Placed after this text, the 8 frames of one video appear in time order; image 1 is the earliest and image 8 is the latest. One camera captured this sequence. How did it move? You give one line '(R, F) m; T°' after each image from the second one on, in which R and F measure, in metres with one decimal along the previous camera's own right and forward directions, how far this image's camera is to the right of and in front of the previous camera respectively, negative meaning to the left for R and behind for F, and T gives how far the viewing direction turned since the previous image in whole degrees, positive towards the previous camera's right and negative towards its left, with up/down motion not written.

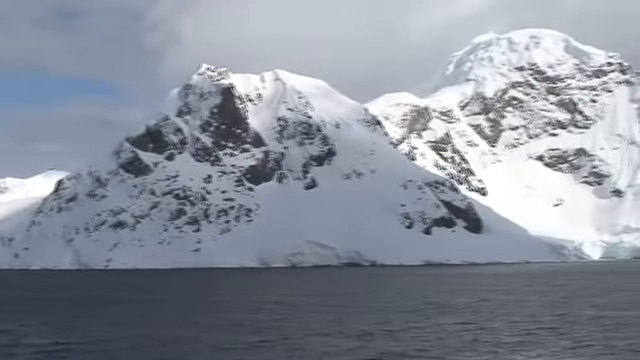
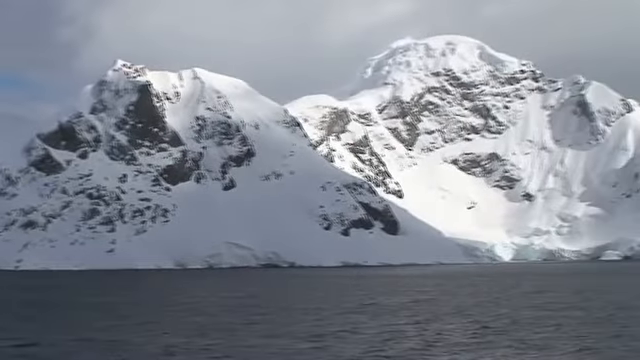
(-3.2, 0.0) m; +6°
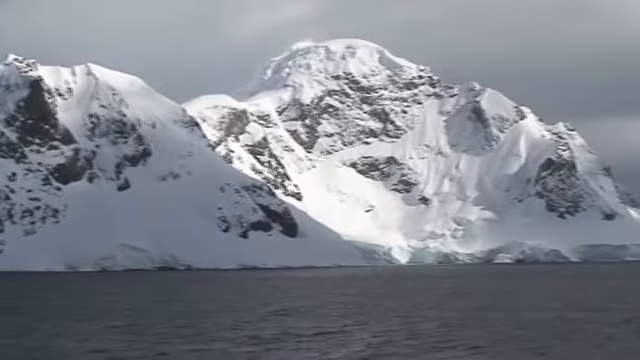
(-5.3, +3.7) m; +7°
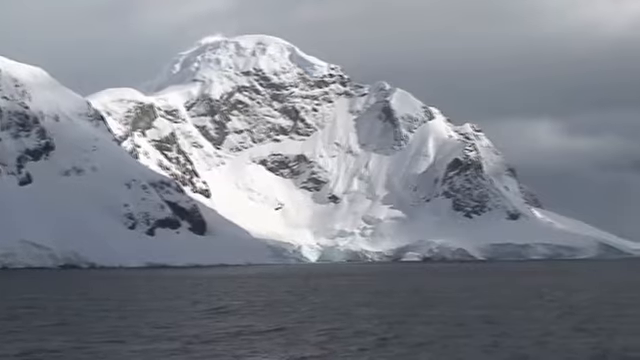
(-5.6, +3.6) m; +7°
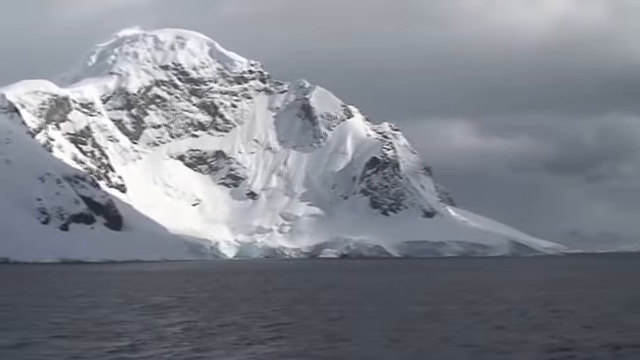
(-4.8, -0.8) m; +6°
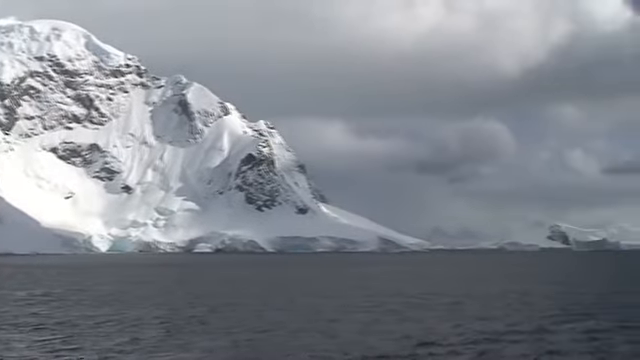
(-7.2, -10.4) m; +9°
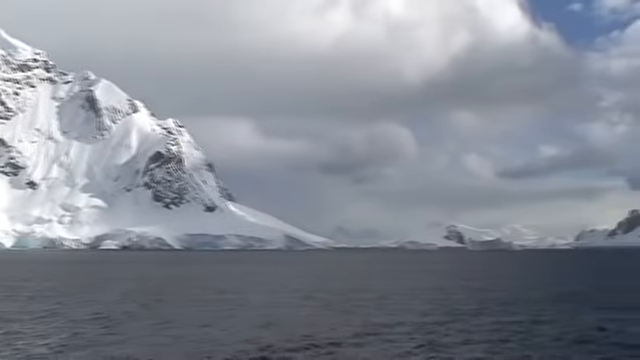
(-8.0, -10.4) m; +7°
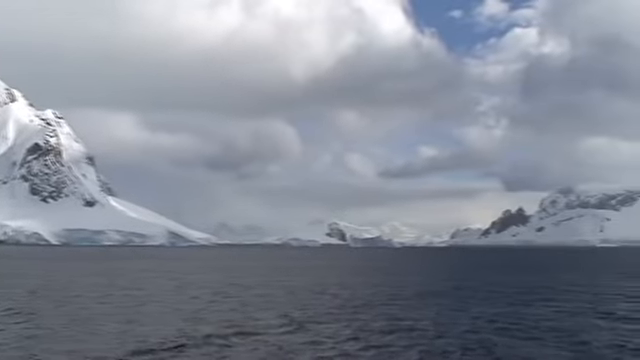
(-9.7, -1.7) m; +9°
